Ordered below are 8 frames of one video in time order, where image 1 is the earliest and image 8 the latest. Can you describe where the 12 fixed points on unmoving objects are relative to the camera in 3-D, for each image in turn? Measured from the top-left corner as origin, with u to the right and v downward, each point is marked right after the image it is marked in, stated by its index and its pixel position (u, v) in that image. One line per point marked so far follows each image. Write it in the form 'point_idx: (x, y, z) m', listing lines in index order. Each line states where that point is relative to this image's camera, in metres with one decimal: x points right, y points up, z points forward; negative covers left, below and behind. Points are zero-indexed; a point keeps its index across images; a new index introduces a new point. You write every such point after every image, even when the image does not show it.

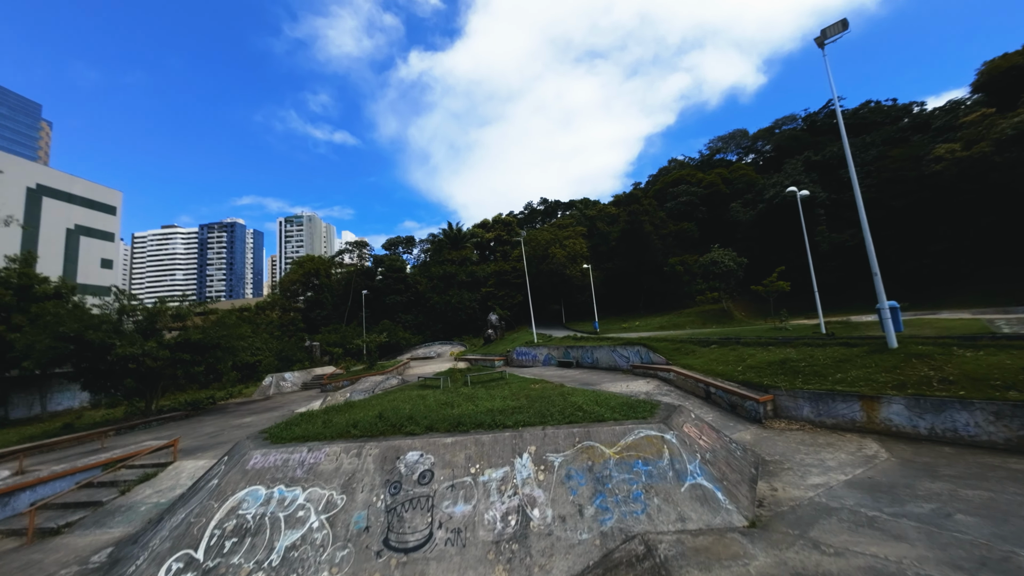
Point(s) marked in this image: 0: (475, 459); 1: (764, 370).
0: (-0.6, -2.4, +5.2) m
1: (+5.9, -1.9, +8.6) m
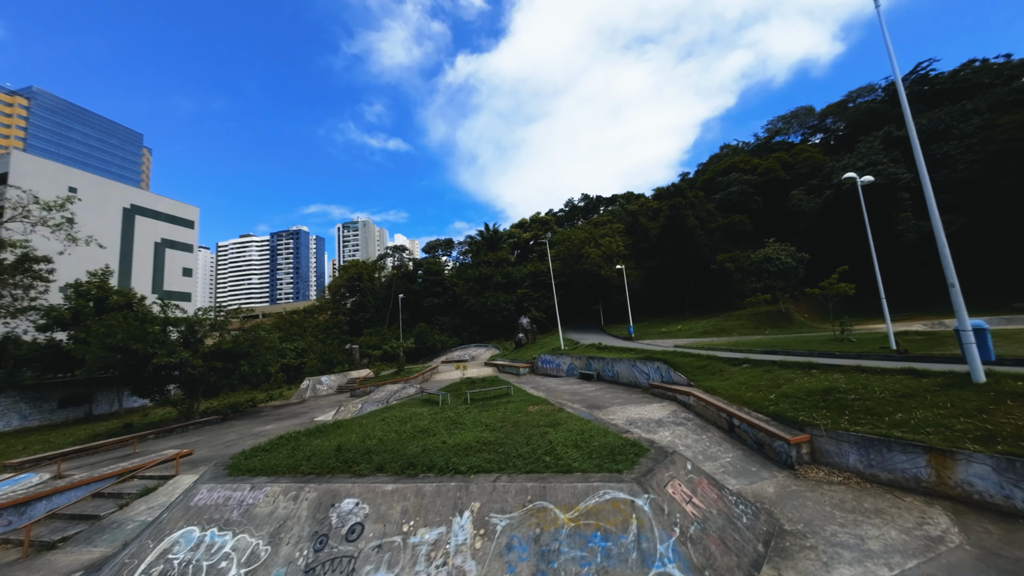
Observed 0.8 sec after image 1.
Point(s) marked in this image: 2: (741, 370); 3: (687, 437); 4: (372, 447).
0: (-1.3, -2.8, +4.5) m
1: (+5.6, -2.2, +7.1) m
2: (+5.6, -2.1, +9.0) m
3: (+3.5, -3.1, +7.5) m
4: (-2.5, -2.7, +6.3) m
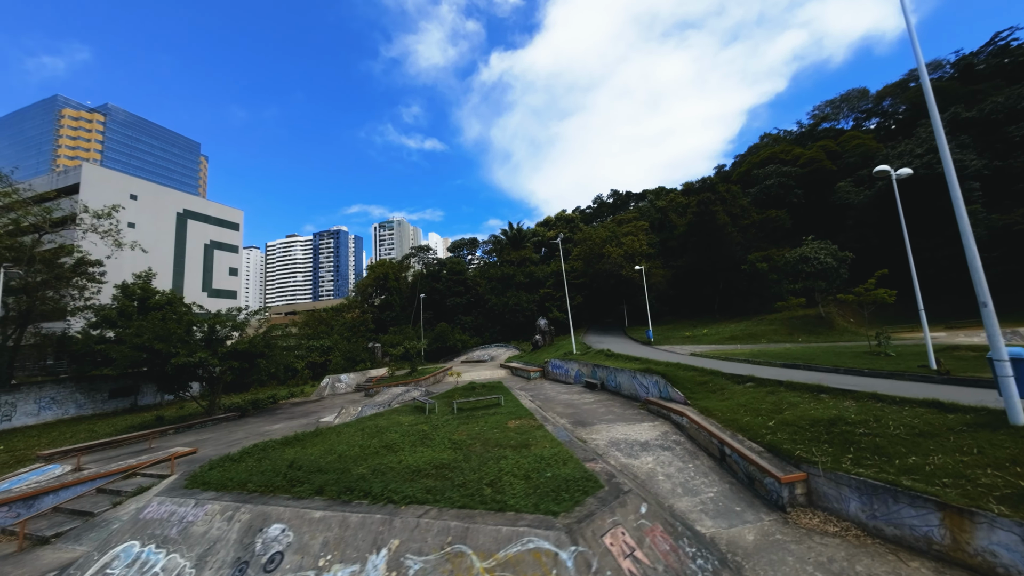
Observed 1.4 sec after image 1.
0: (-2.2, -3.1, +4.3) m
1: (+4.9, -2.4, +6.2) m
2: (+5.1, -2.3, +8.2) m
3: (+2.9, -3.3, +6.8) m
4: (-3.2, -3.0, +6.1) m
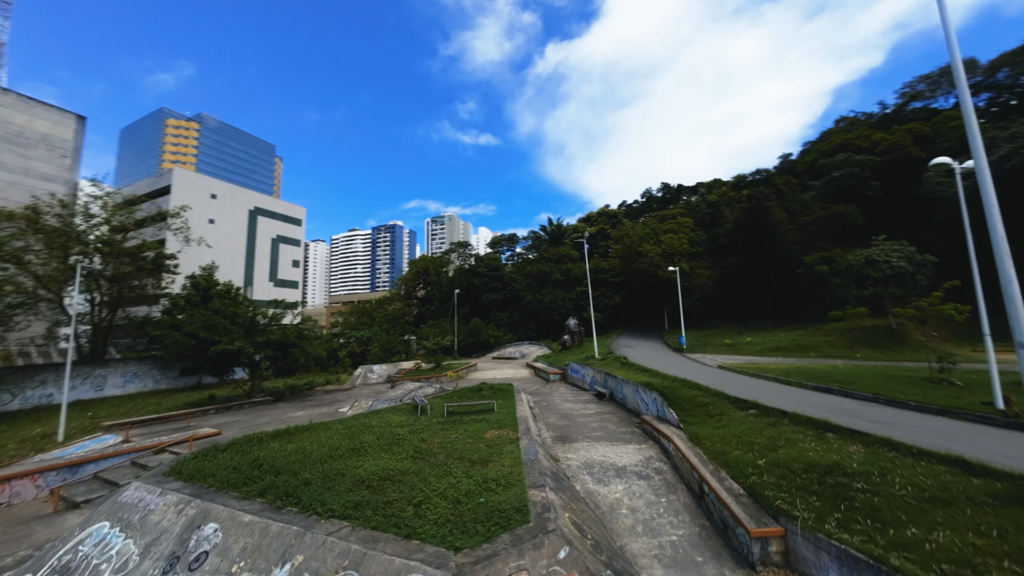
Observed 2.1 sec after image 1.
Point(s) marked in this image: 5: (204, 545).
0: (-3.2, -3.2, +4.4) m
1: (+4.0, -2.7, +5.3) m
2: (+4.5, -2.6, +7.2) m
3: (+2.1, -3.6, +6.2) m
4: (-4.0, -3.1, +6.4) m
5: (-3.9, -3.3, +4.7) m
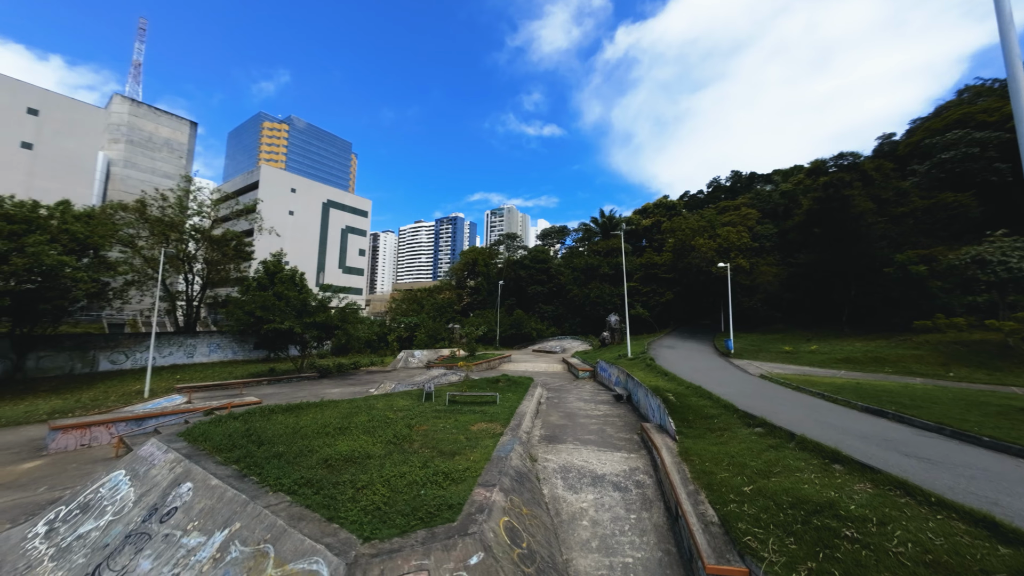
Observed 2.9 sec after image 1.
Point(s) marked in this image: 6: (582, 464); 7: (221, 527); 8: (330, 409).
0: (-4.1, -3.0, +4.8) m
1: (+3.2, -2.7, +4.5) m
2: (+4.0, -2.5, +6.3) m
3: (+1.5, -3.5, +5.7) m
4: (-4.5, -2.8, +6.9) m
5: (-4.8, -3.0, +5.2) m
6: (+1.4, -3.3, +6.9) m
7: (-3.6, -3.0, +4.5) m
8: (-4.7, -3.2, +9.5) m
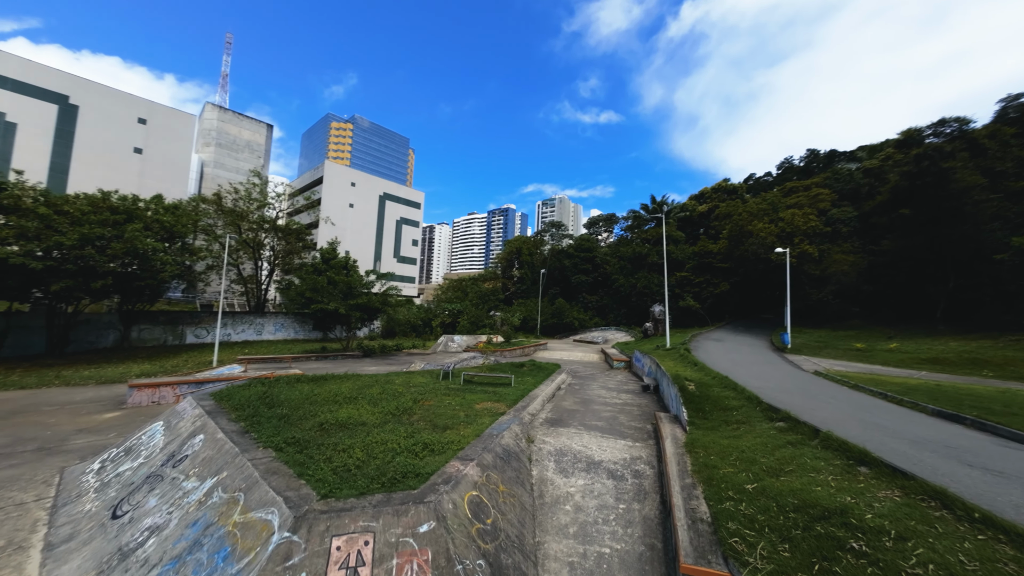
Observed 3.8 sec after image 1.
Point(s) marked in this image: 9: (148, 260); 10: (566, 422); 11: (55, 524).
0: (-4.4, -2.5, +5.2) m
1: (+2.8, -2.4, +3.8) m
2: (+3.8, -2.1, +5.5) m
3: (+1.2, -3.1, +5.3) m
4: (-4.5, -2.3, +7.3) m
5: (-5.0, -2.5, +5.7) m
6: (+1.3, -2.9, +6.5) m
7: (-4.0, -2.5, +4.8) m
8: (-4.4, -2.6, +10.0) m
9: (-19.3, +1.4, +19.3) m
10: (+1.2, -2.8, +7.7) m
11: (-6.6, -3.4, +5.3) m
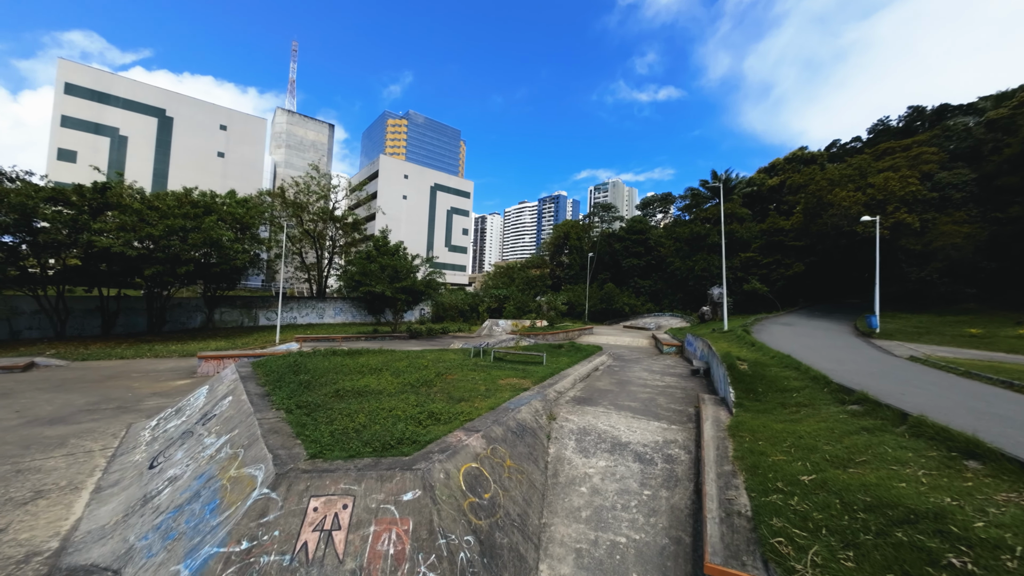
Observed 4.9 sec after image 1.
0: (-4.3, -2.0, +5.4) m
1: (+2.7, -1.8, +3.0) m
2: (+3.9, -1.5, +4.5) m
3: (+1.4, -2.5, +4.7) m
4: (-4.1, -1.7, +7.5) m
5: (-4.8, -2.0, +5.9) m
6: (+1.6, -2.3, +5.9) m
7: (-3.9, -2.0, +4.9) m
8: (-3.5, -1.9, +10.1) m
9: (-17.0, +2.3, +21.3) m
10: (+1.7, -2.2, +7.1) m
11: (-6.4, -2.9, +5.8) m
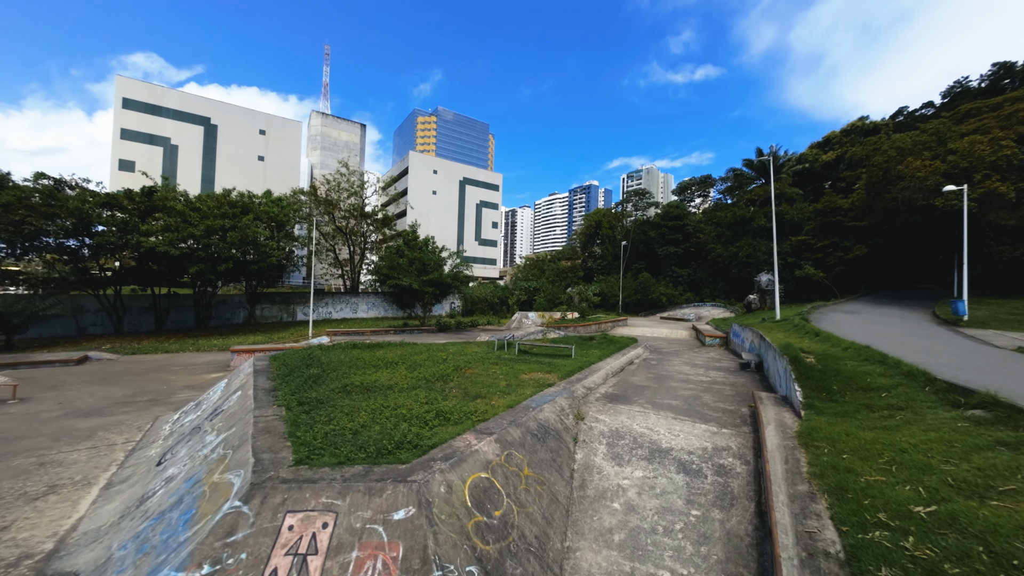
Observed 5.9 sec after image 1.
0: (-4.0, -1.8, +5.1) m
1: (+2.7, -1.6, +2.1) m
2: (+4.1, -1.3, +3.5) m
3: (+1.6, -2.2, +3.9) m
4: (-3.6, -1.5, +7.1) m
5: (-4.5, -1.8, +5.7) m
6: (+1.9, -2.0, +5.1) m
7: (-3.6, -1.8, +4.6) m
8: (-2.8, -1.6, +9.7) m
9: (-15.4, +2.5, +22.0) m
10: (+2.1, -1.9, +6.3) m
11: (-6.1, -2.8, +5.7) m
